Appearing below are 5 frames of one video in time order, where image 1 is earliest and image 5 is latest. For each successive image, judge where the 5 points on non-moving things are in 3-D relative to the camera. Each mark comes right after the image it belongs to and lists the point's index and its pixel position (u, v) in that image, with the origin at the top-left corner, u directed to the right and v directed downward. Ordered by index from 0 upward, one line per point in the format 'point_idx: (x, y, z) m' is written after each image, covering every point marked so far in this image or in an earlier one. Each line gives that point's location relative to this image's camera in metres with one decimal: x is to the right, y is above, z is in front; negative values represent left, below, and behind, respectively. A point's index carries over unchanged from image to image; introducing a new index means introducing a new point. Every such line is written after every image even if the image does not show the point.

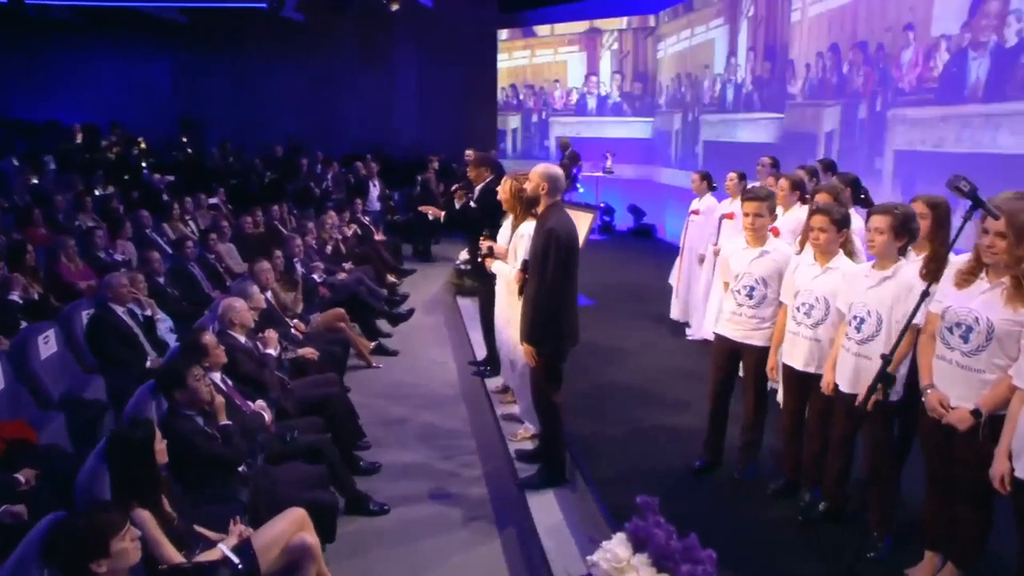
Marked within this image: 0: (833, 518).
0: (+1.5, -1.0, +3.2) m
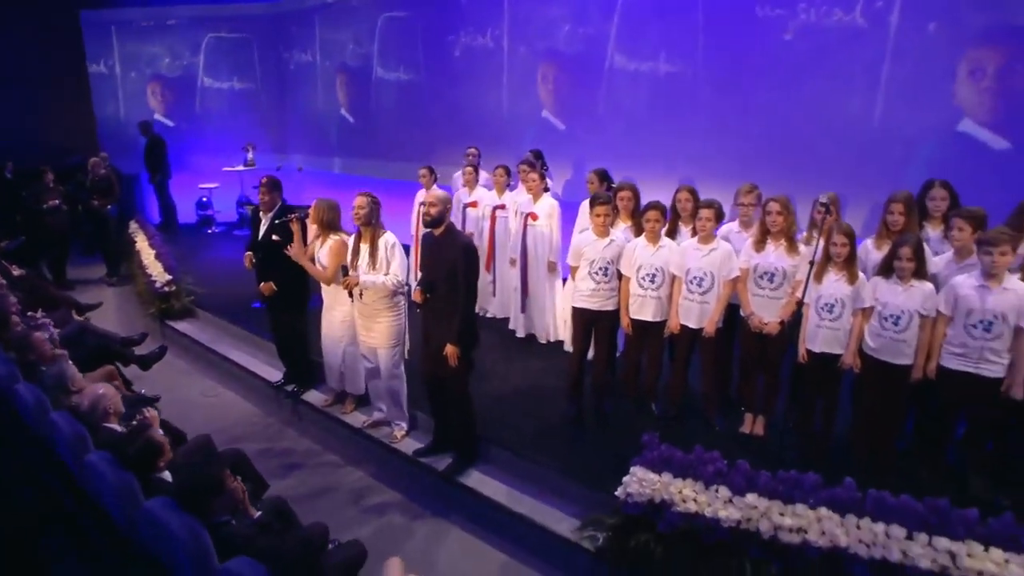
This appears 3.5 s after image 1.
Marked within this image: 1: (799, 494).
0: (+1.1, -0.8, +4.6) m
1: (+1.3, -0.9, +3.2) m
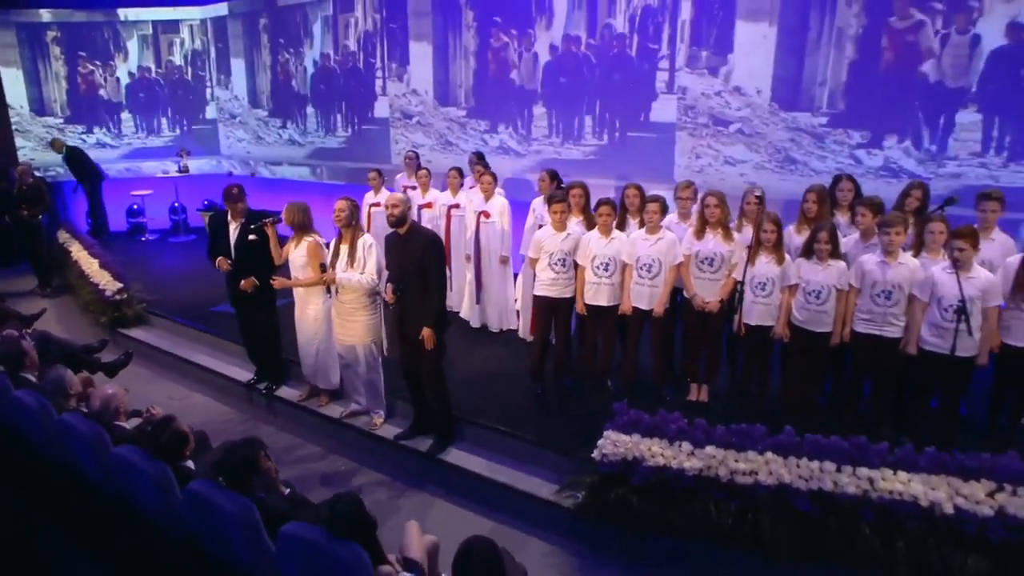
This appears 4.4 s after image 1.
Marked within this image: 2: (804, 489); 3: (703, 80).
0: (+0.9, -0.7, +5.2) m
1: (+1.3, -0.8, +3.7) m
2: (+1.5, -1.0, +3.6) m
3: (+1.8, +2.0, +6.9) m
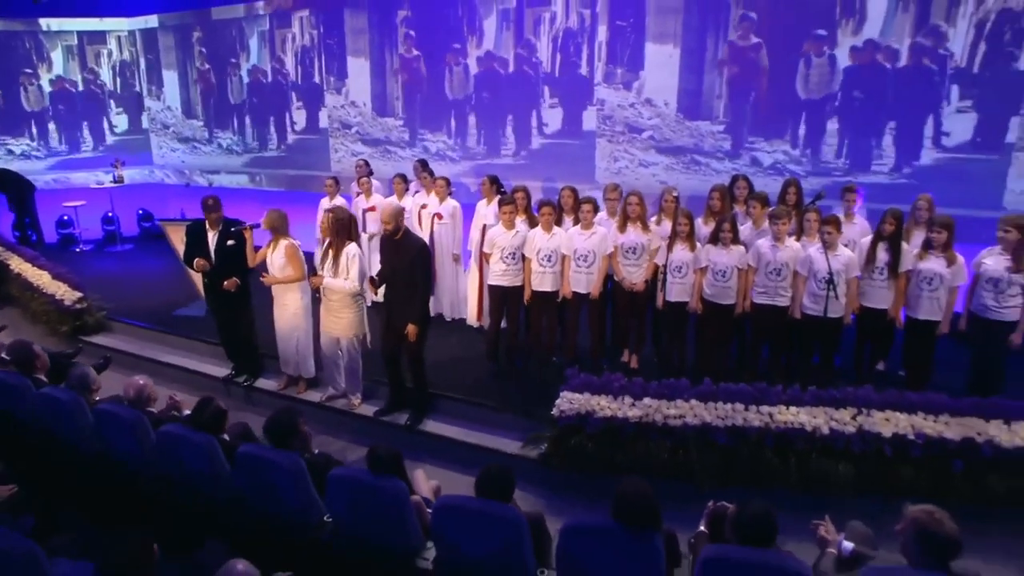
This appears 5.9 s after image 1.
0: (+0.5, -0.6, +6.1) m
1: (+1.1, -0.7, +4.7) m
2: (+1.4, -0.9, +4.6) m
3: (+1.1, +2.1, +7.9) m
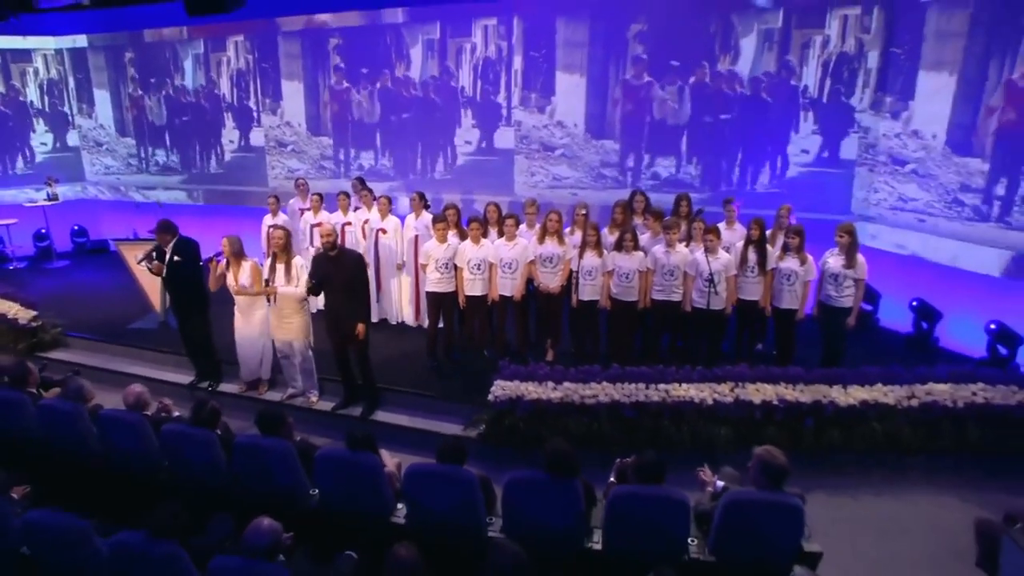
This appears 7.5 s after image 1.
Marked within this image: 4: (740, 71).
0: (-0.1, -0.7, +7.0) m
1: (+0.7, -0.7, +5.7) m
2: (+0.9, -0.9, +5.6) m
3: (+0.2, +2.1, +8.9) m
4: (+2.6, +2.4, +7.8) m
